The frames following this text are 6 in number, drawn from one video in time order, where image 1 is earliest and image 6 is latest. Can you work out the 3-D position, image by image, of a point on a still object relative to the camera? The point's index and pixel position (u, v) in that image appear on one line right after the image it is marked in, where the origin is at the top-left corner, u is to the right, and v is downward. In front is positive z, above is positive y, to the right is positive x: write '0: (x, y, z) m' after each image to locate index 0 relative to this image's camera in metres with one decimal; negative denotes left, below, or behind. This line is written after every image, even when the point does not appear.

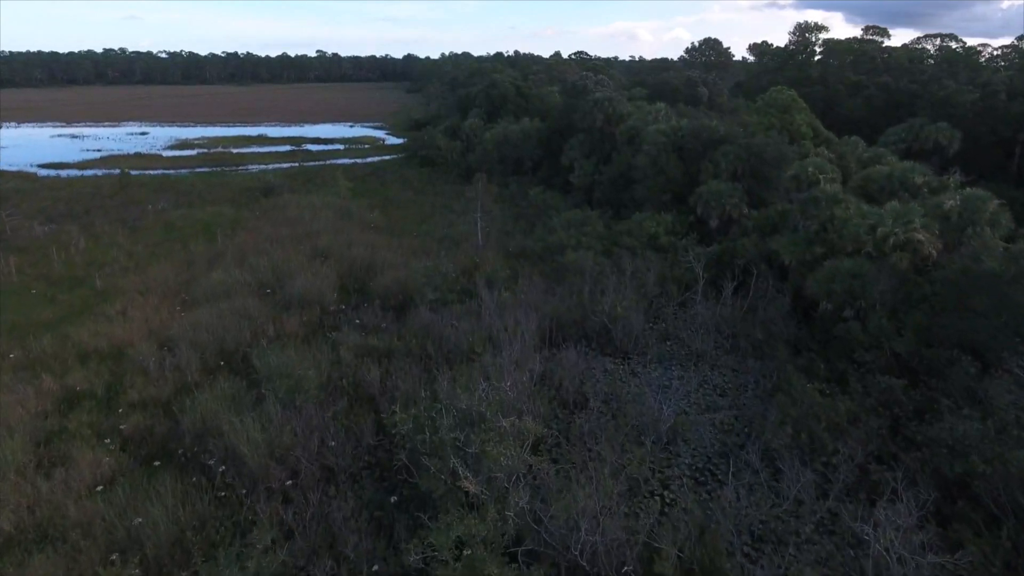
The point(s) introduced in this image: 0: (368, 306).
0: (-4.2, -0.5, +19.1) m
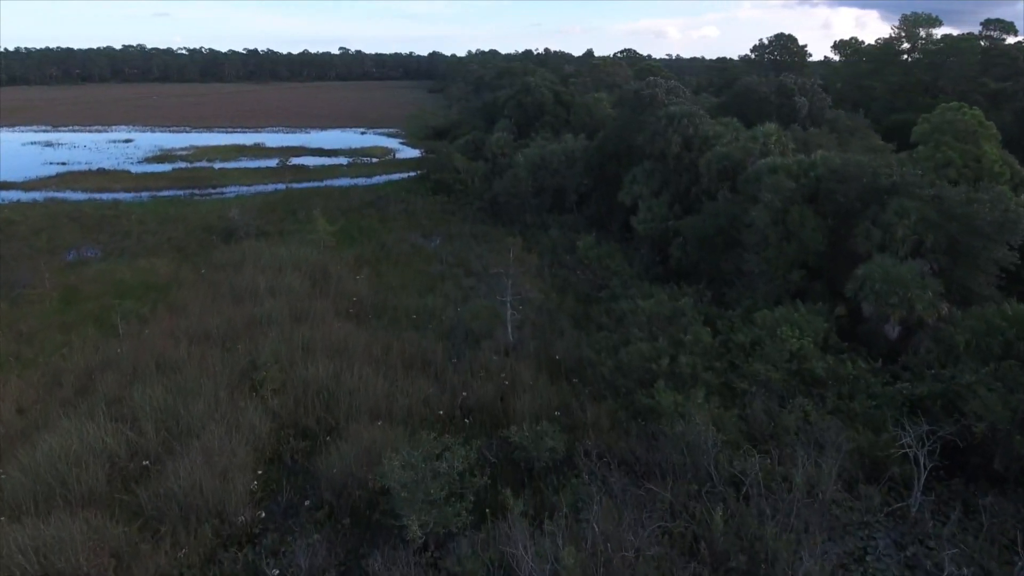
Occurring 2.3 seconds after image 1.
0: (-3.3, -3.7, +10.5) m
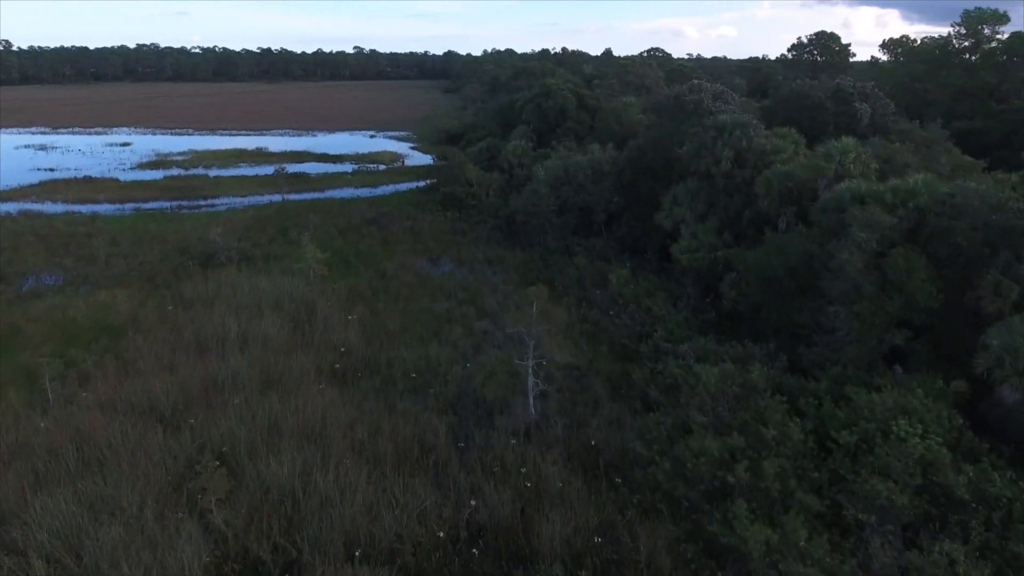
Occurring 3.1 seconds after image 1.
0: (-3.0, -4.9, +7.1) m
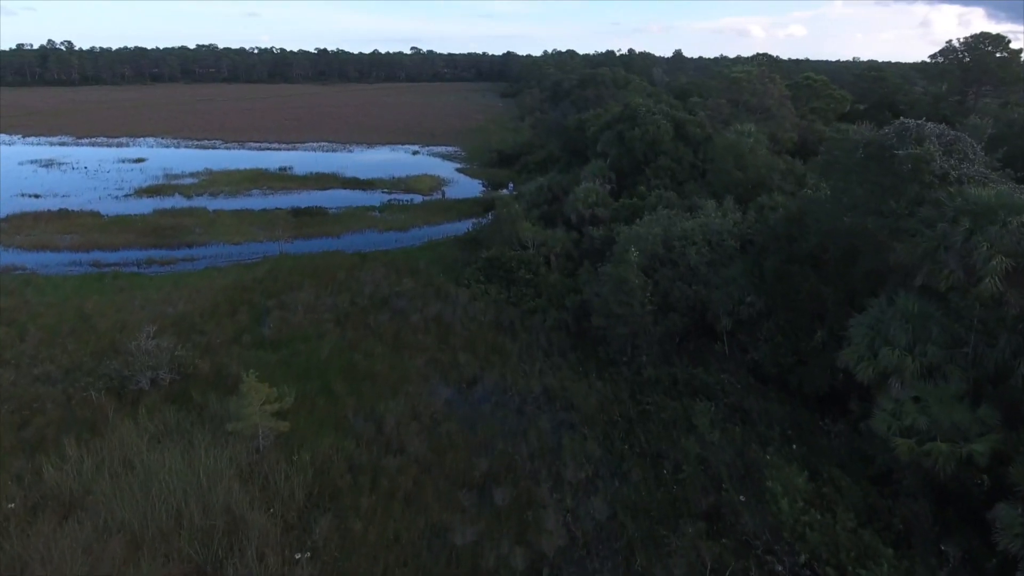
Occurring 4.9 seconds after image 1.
0: (-2.8, -8.3, -1.1) m
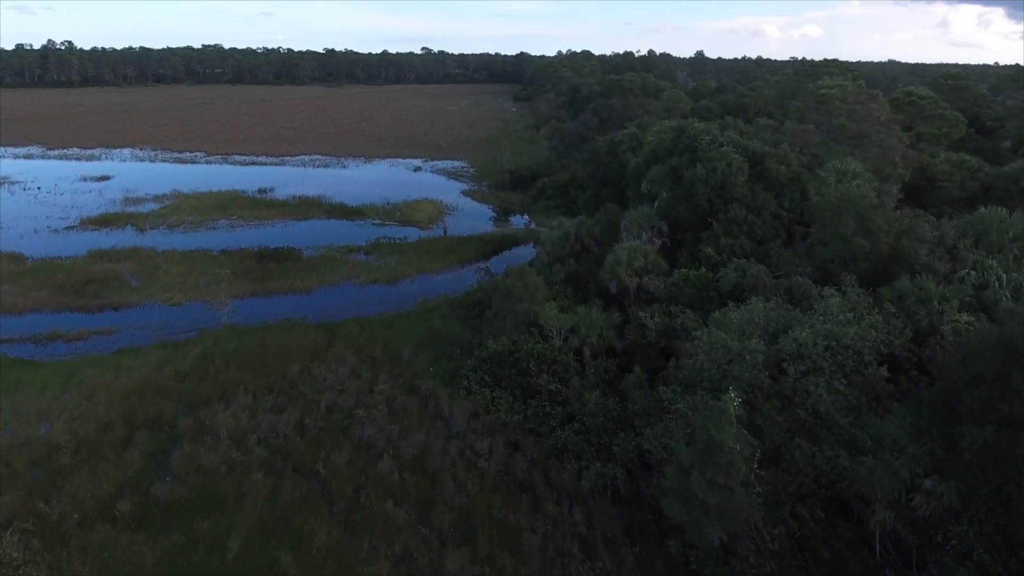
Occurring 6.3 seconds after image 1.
0: (-2.8, -10.8, -7.2) m
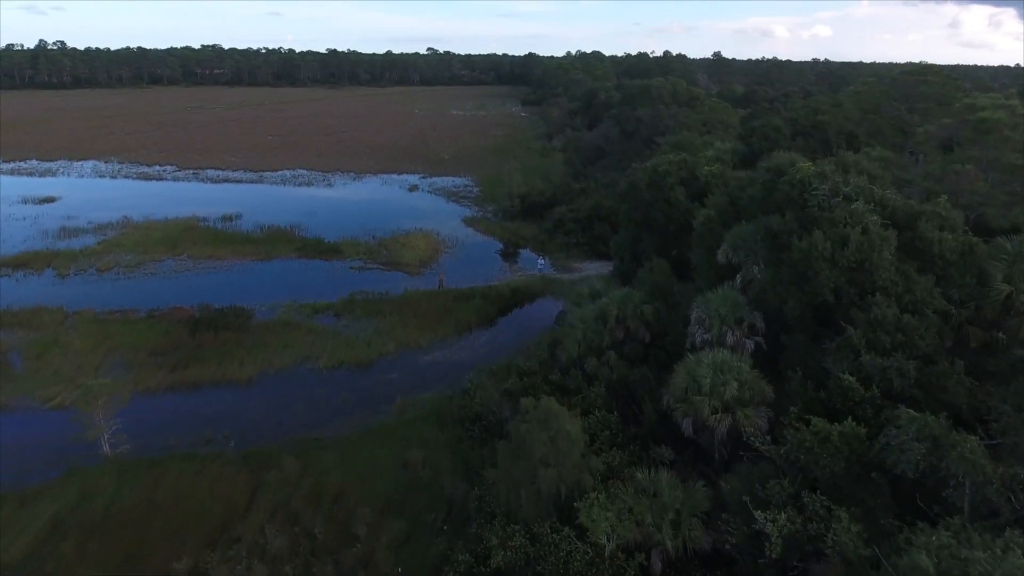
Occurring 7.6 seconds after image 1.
0: (-2.8, -13.1, -13.4) m
